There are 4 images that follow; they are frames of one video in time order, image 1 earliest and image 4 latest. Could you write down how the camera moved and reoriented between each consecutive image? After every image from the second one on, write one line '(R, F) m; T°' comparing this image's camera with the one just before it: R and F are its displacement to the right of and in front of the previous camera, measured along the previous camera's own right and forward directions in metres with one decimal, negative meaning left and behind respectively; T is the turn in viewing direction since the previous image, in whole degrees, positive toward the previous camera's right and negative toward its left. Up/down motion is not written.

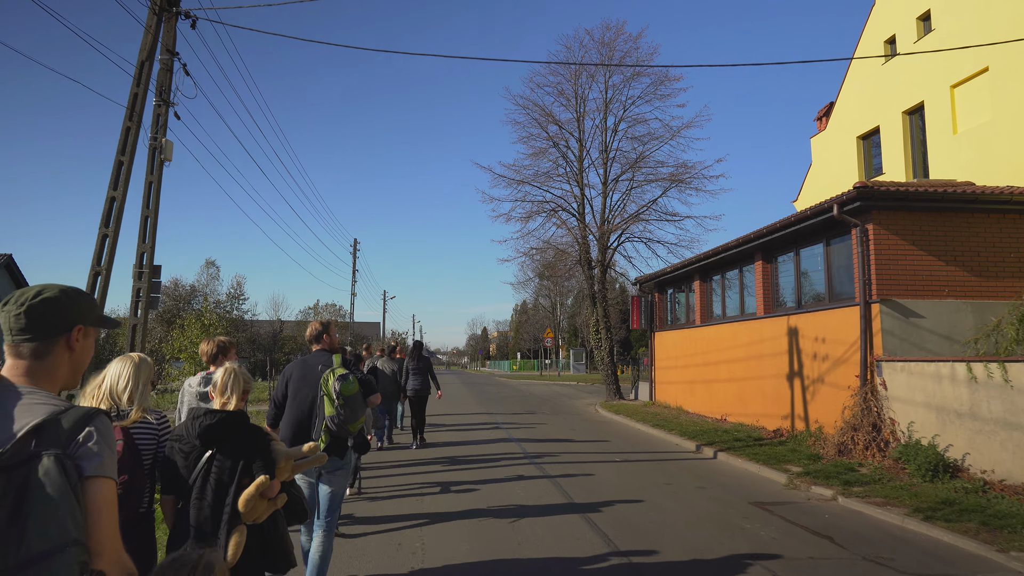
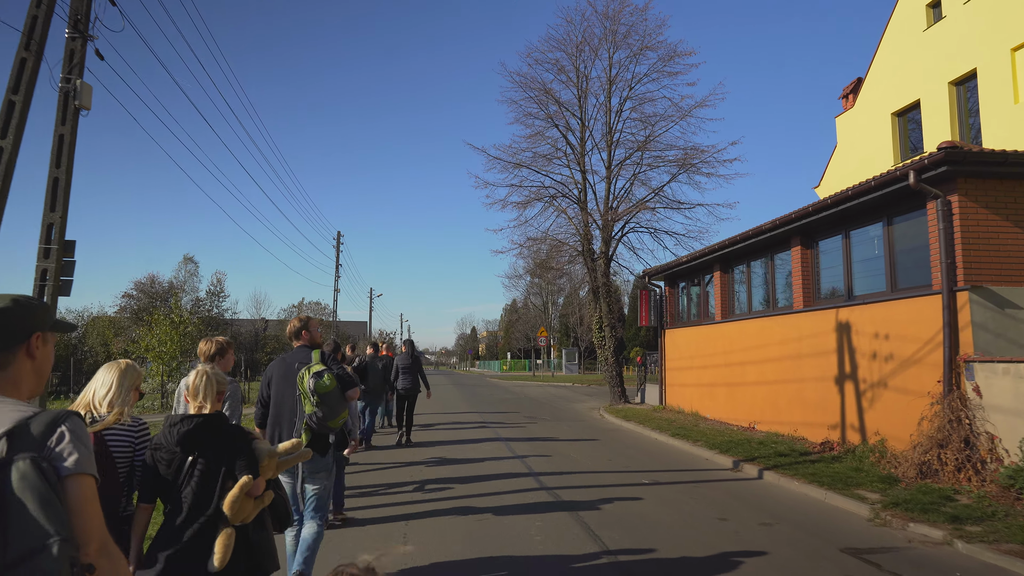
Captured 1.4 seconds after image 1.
(-0.2, +1.8) m; +1°
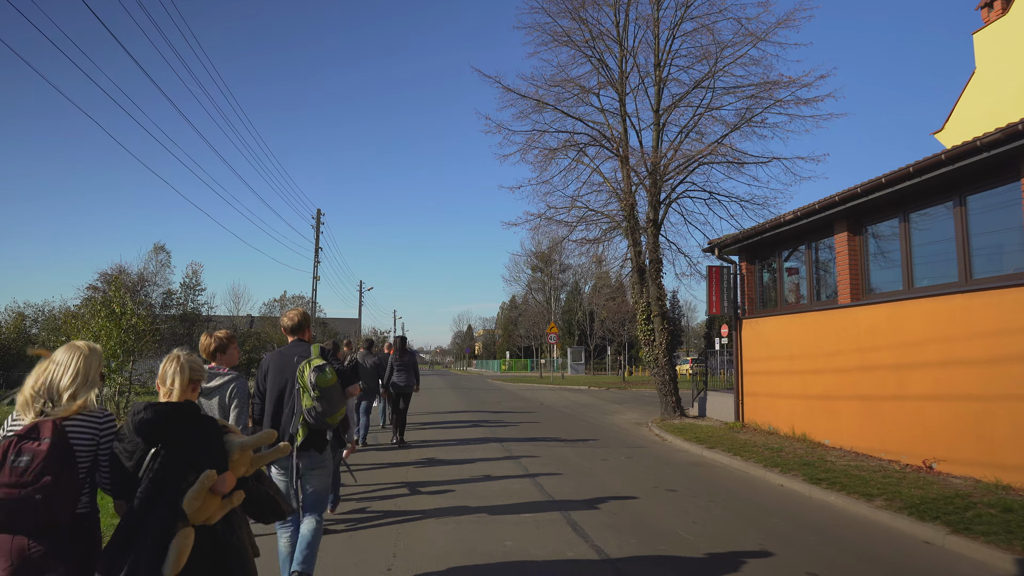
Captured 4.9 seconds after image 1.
(-0.6, +4.5) m; 0°
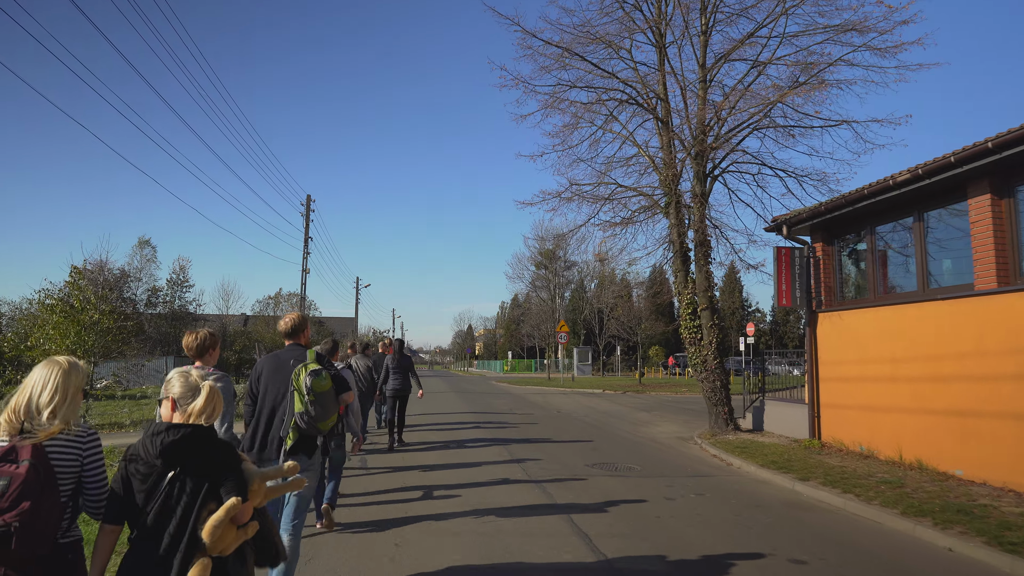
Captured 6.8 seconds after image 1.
(-0.4, +2.4) m; 0°
